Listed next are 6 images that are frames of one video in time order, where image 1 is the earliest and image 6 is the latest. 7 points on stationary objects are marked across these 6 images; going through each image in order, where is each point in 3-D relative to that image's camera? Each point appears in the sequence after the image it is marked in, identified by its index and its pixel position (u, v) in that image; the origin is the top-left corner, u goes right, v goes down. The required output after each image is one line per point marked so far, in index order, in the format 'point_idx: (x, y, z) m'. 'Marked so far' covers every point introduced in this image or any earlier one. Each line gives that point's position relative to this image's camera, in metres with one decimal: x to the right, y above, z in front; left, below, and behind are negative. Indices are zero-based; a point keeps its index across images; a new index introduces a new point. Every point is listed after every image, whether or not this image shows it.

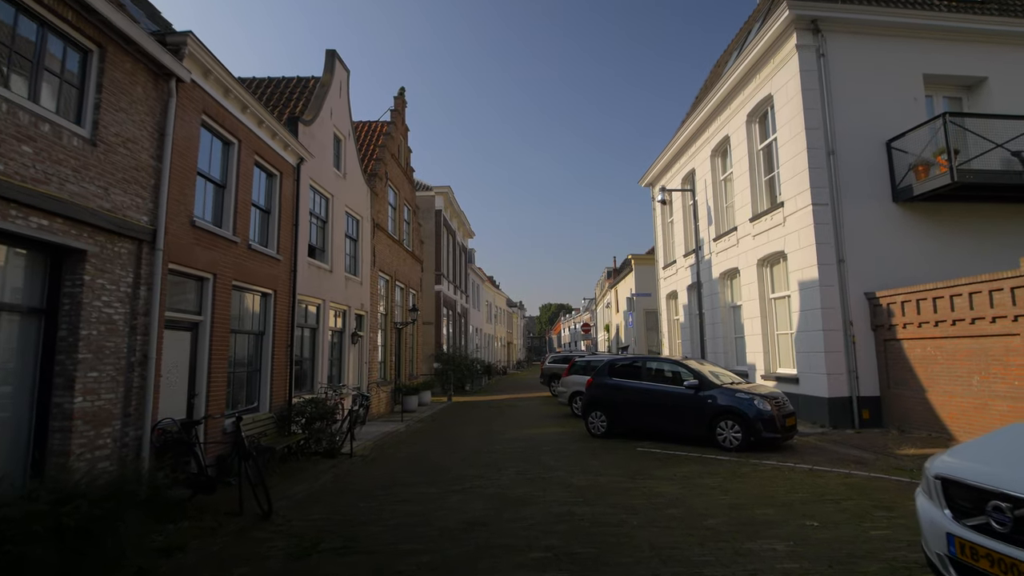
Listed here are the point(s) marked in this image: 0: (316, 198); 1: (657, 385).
0: (-4.1, +1.9, +12.1) m
1: (+2.5, -1.7, +9.9) m
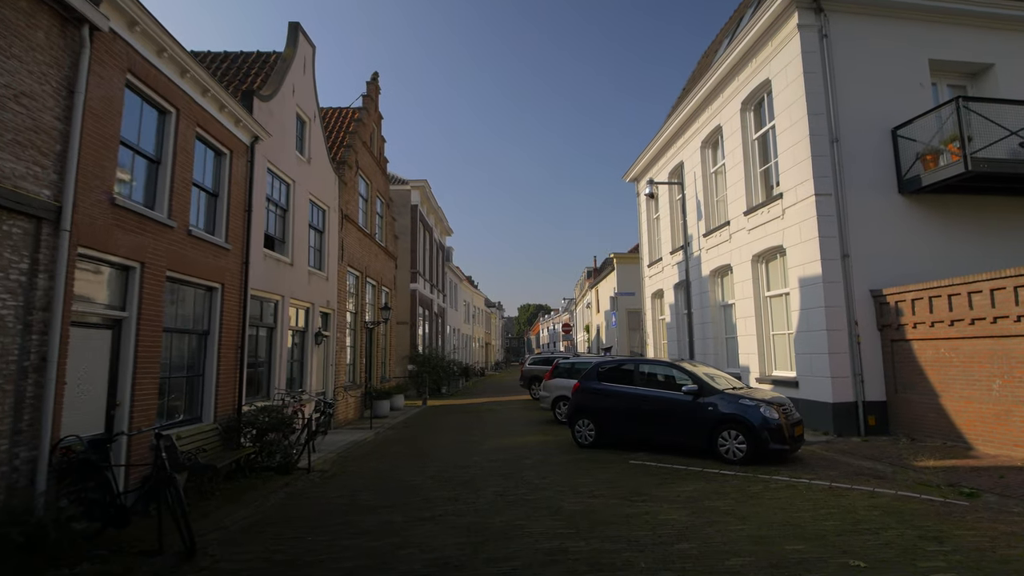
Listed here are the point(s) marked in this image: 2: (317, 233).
0: (-4.5, +2.0, +10.9) m
1: (+2.2, -1.6, +9.0) m
2: (-4.5, +1.3, +13.1) m
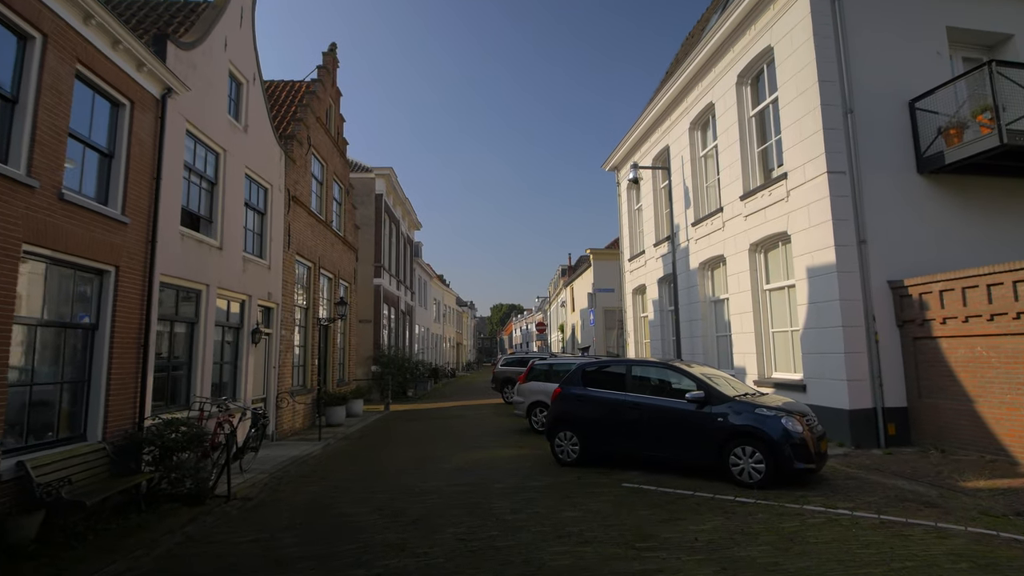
0: (-5.0, +2.2, +9.2) m
1: (+1.8, -1.4, +7.5) m
2: (-5.0, +1.5, +11.3) m
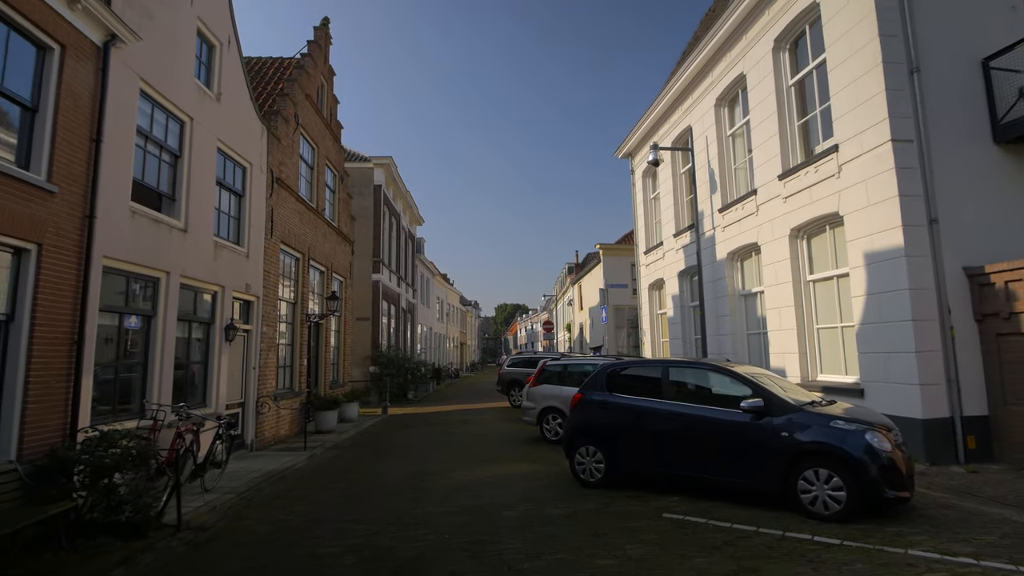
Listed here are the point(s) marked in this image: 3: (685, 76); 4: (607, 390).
0: (-4.9, +2.4, +7.9) m
1: (+1.9, -1.3, +6.2) m
2: (-4.9, +1.6, +10.0) m
3: (+4.2, +5.1, +13.9) m
4: (+1.1, -1.2, +6.8) m
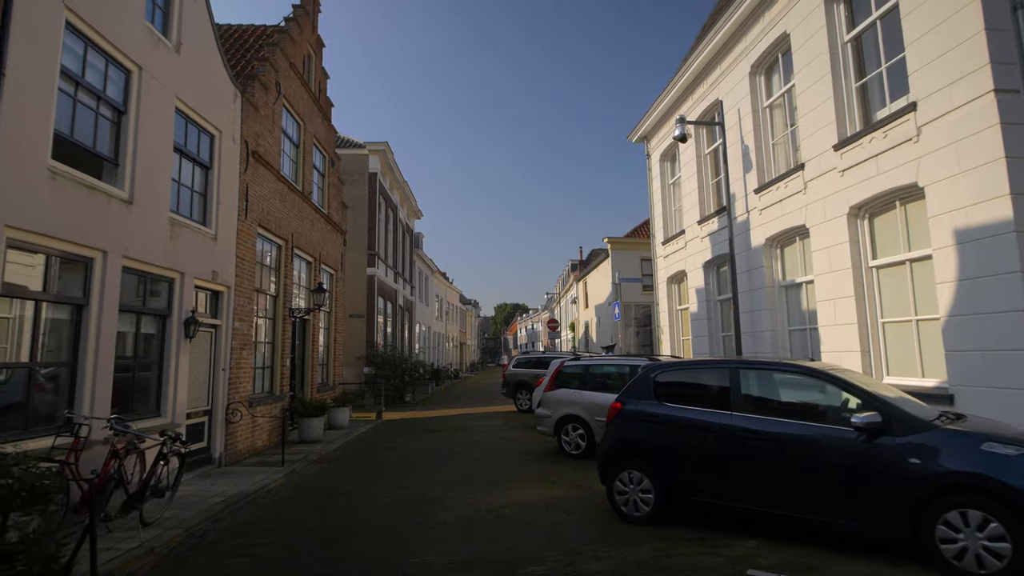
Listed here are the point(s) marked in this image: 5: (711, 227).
0: (-4.7, +2.6, +6.4) m
1: (+2.1, -1.1, +4.7) m
2: (-4.7, +1.8, +8.6) m
3: (+4.4, +5.3, +12.4) m
4: (+1.3, -1.0, +5.4) m
5: (+4.6, +1.4, +13.2) m
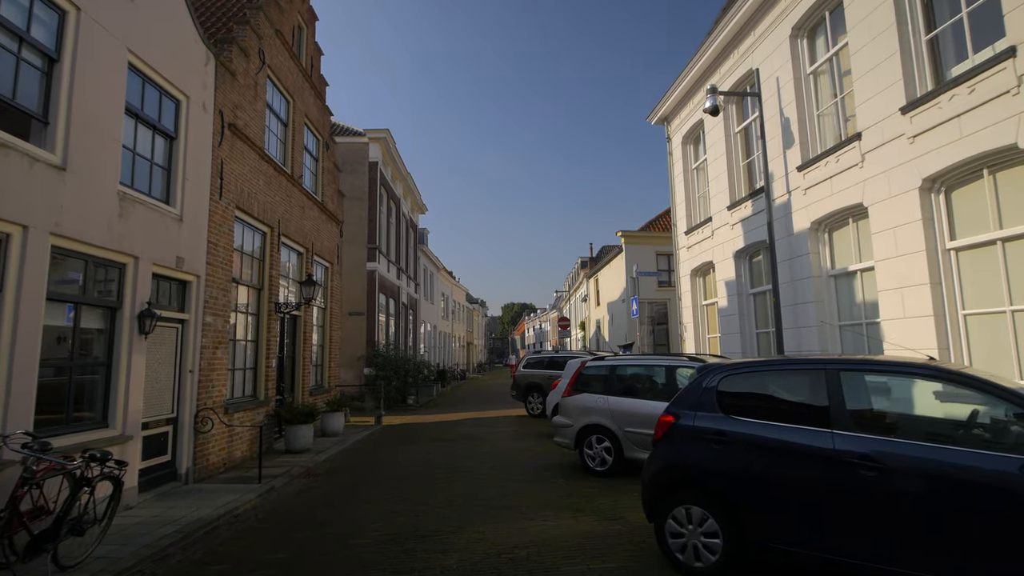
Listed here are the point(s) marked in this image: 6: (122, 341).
0: (-4.5, +2.7, +5.2) m
1: (+2.2, -0.9, +3.5) m
2: (-4.5, +1.9, +7.4) m
3: (+4.6, +5.5, +11.1) m
4: (+1.5, -0.9, +4.1) m
5: (+4.8, +1.6, +11.8) m
6: (-4.4, -0.6, +6.5) m
